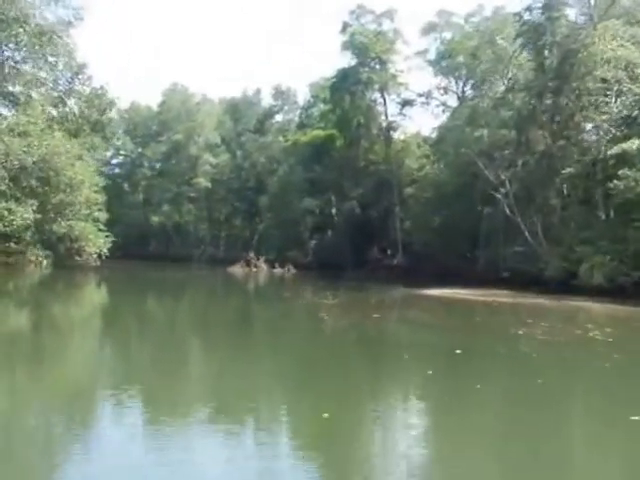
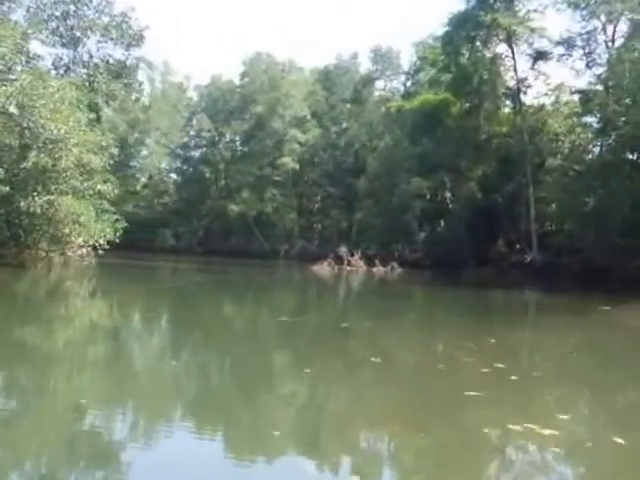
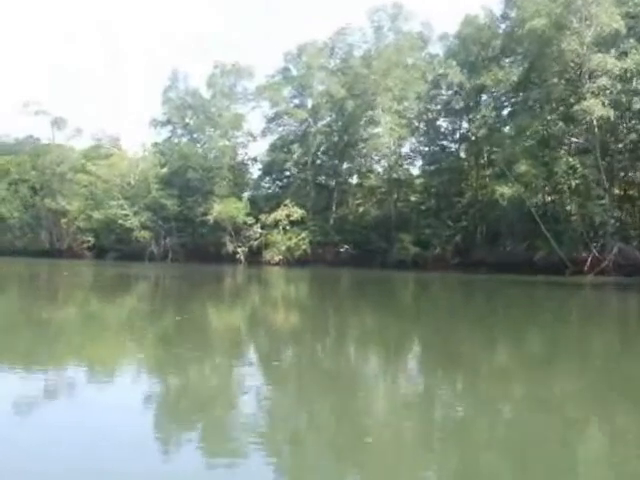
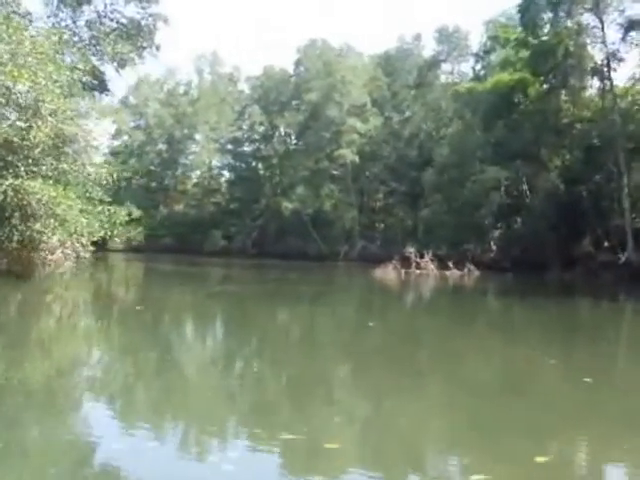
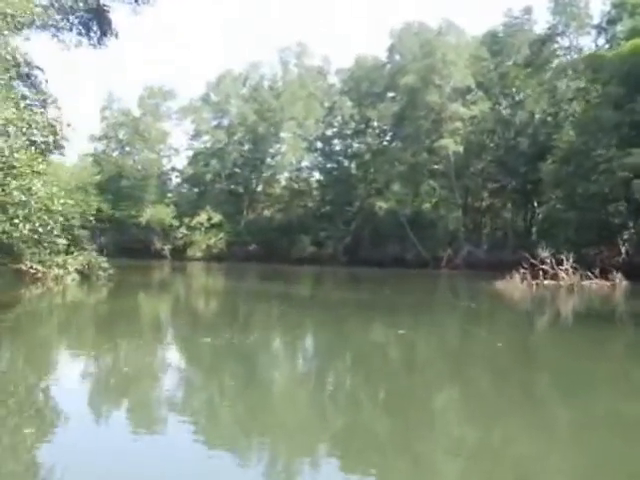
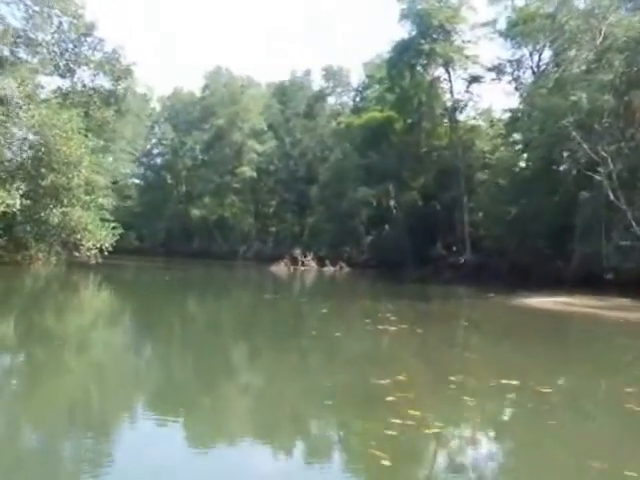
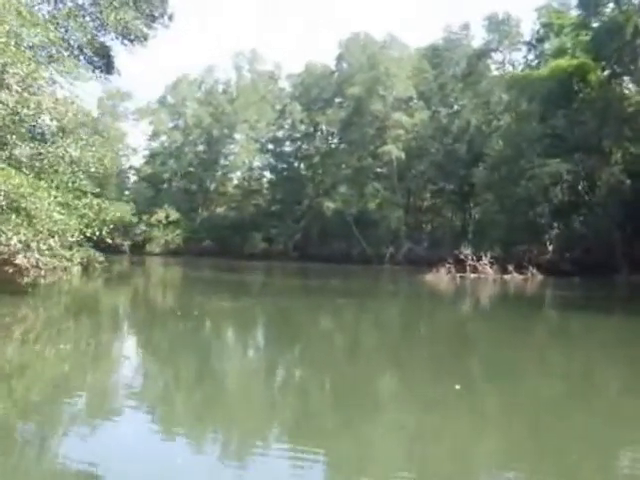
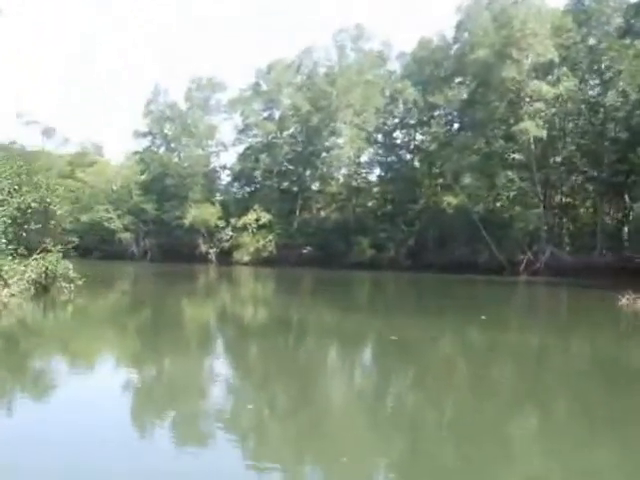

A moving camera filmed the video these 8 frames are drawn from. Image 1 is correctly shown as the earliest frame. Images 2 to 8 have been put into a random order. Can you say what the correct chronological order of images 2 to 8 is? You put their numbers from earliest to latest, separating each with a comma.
6, 2, 4, 7, 5, 8, 3
